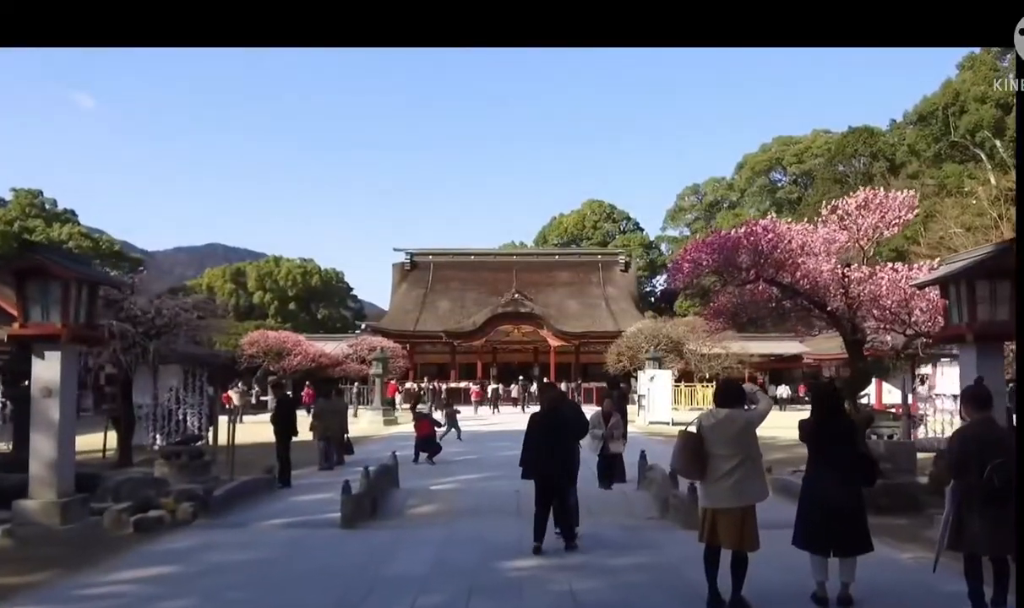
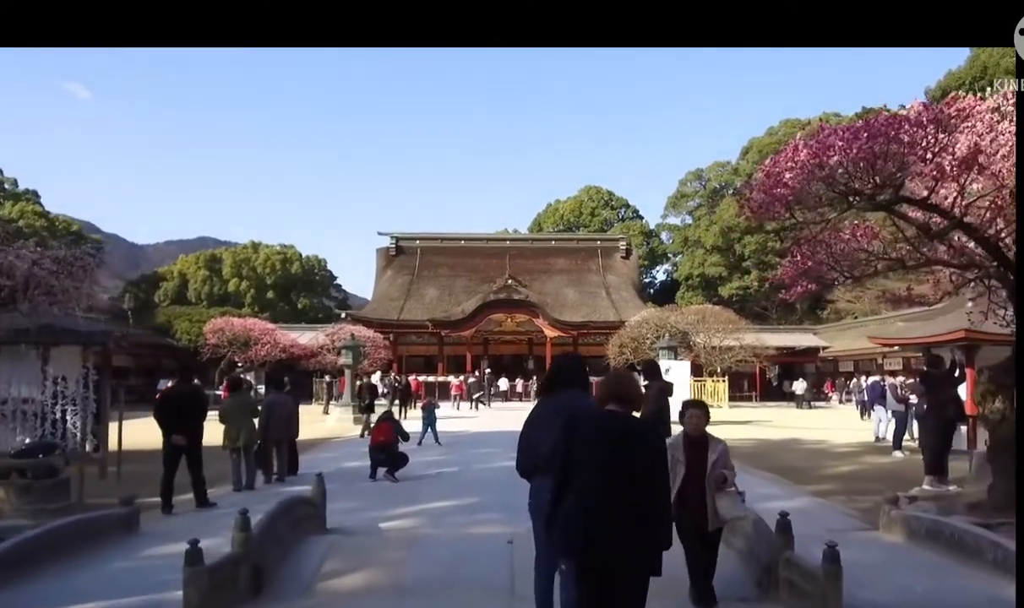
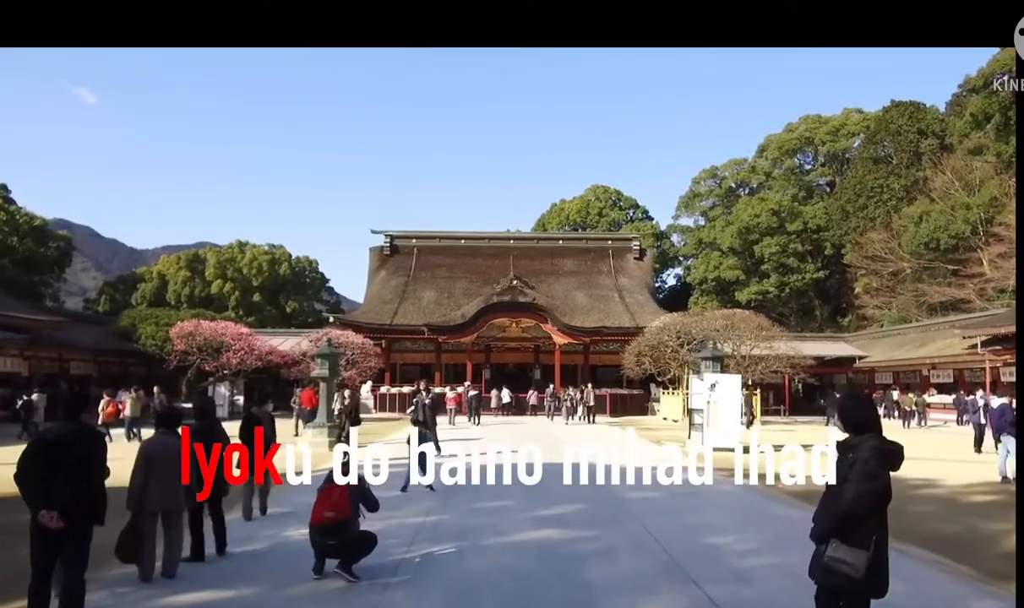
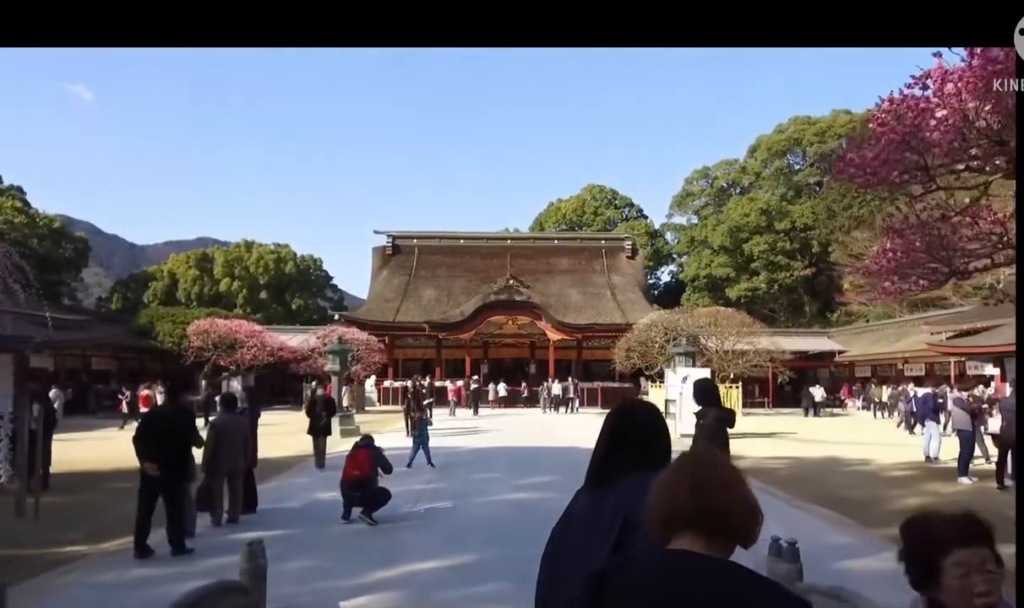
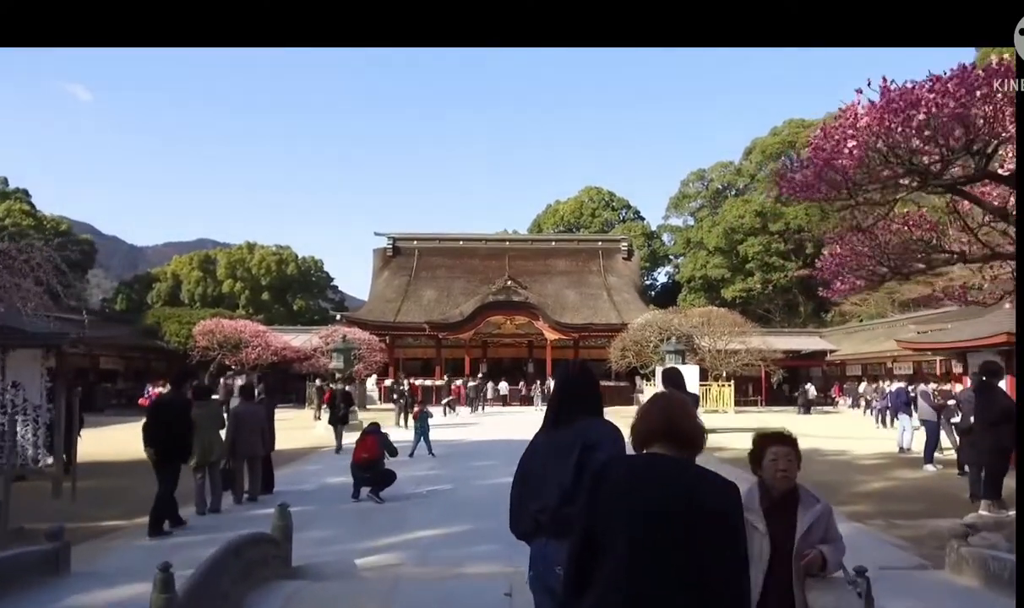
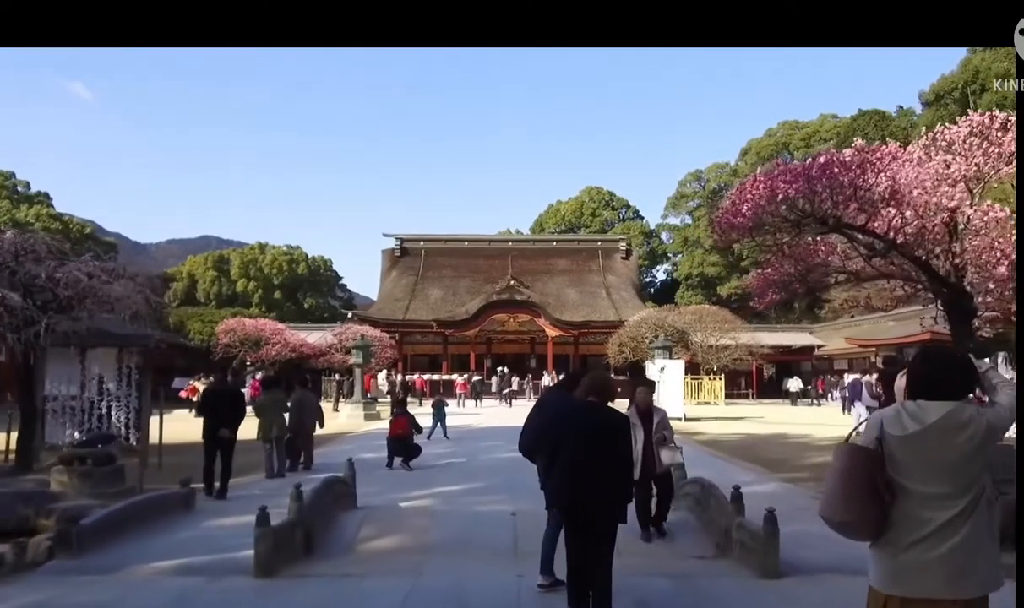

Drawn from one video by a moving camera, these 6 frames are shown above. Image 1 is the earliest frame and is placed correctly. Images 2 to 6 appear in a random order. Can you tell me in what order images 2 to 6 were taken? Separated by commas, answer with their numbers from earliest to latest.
6, 2, 5, 4, 3
